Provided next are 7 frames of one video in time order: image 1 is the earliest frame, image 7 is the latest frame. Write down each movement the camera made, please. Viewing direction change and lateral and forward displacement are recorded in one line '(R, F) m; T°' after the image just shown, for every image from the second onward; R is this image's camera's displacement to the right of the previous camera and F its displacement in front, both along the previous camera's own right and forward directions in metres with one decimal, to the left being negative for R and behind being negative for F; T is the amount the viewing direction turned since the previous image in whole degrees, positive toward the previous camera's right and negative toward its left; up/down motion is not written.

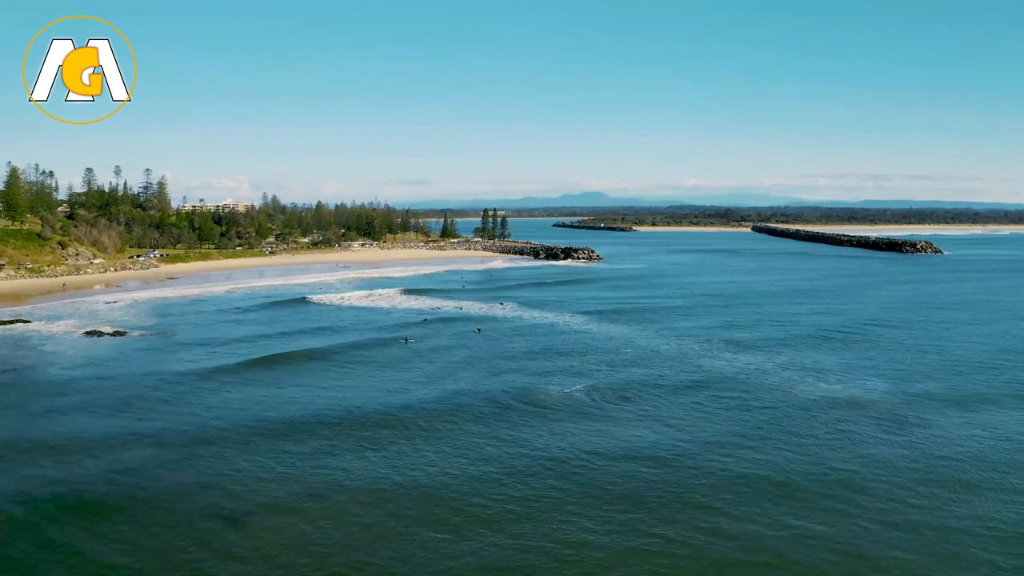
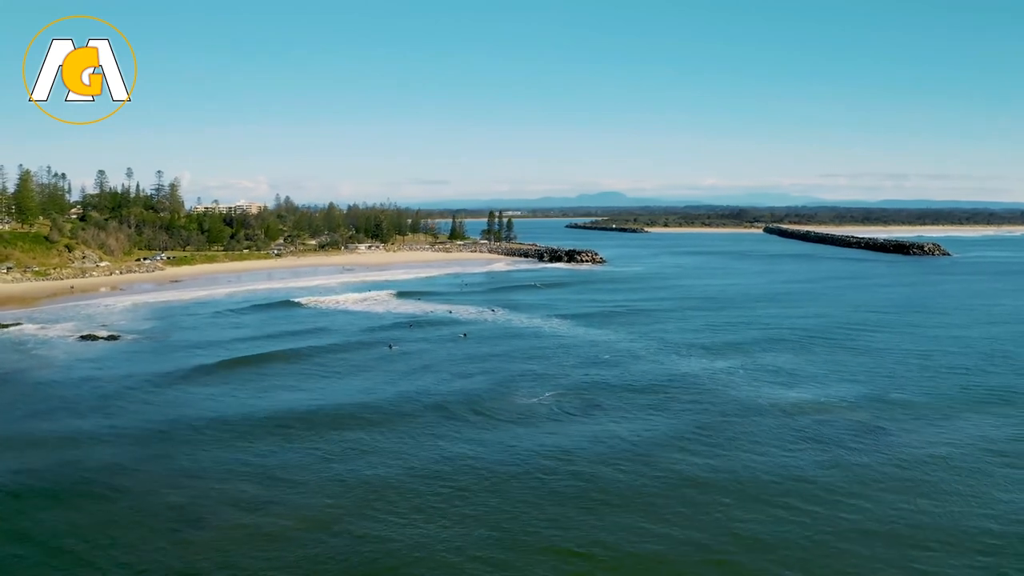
(+1.1, -0.3) m; -1°
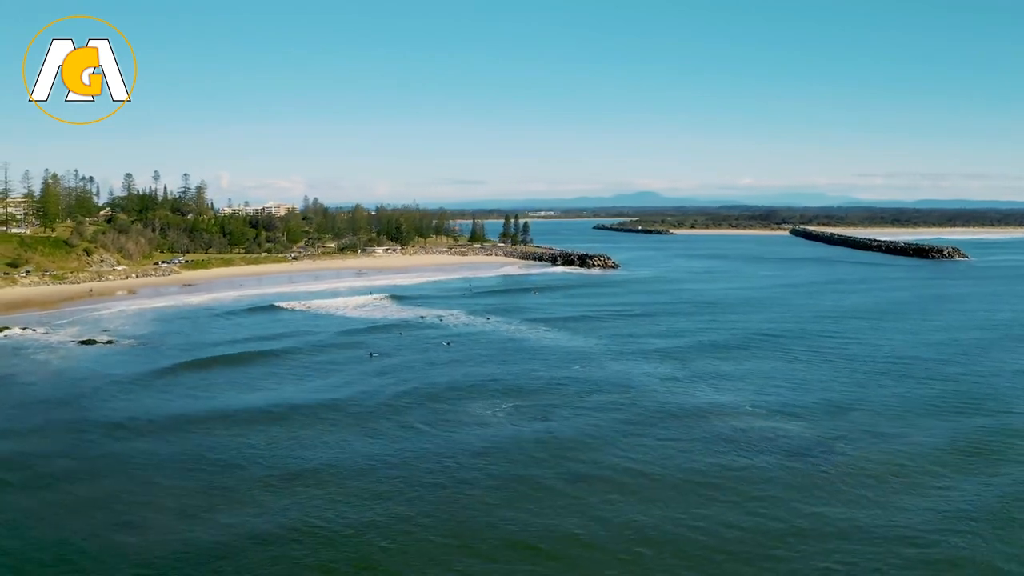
(+1.9, -0.6) m; -2°
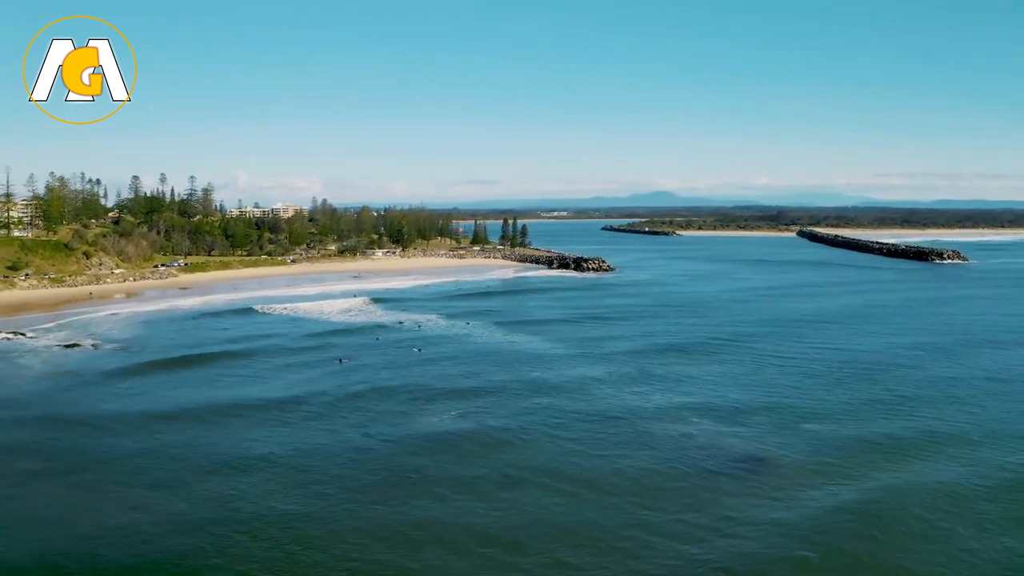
(+1.6, -0.7) m; -1°
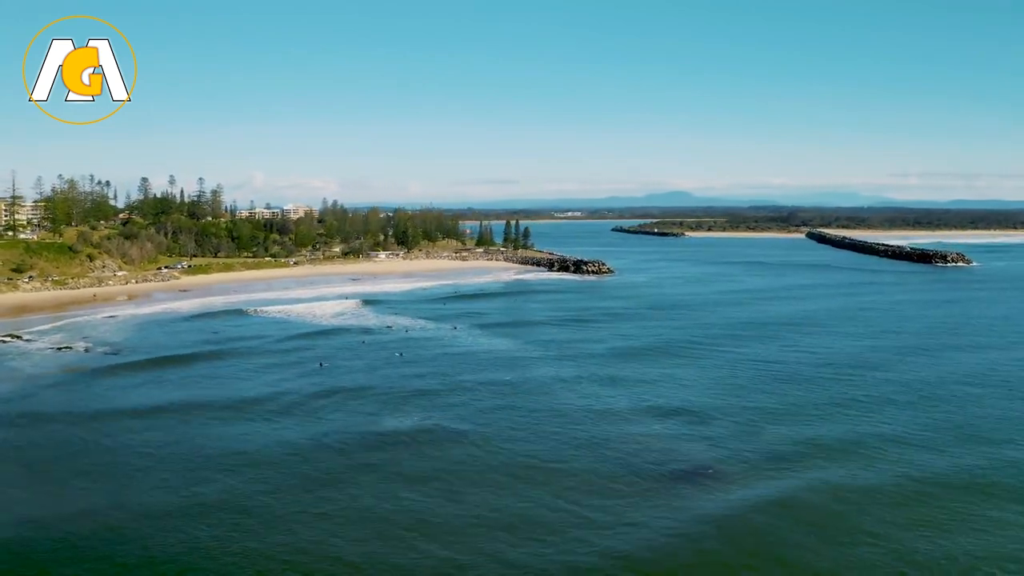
(+1.3, -0.5) m; -1°
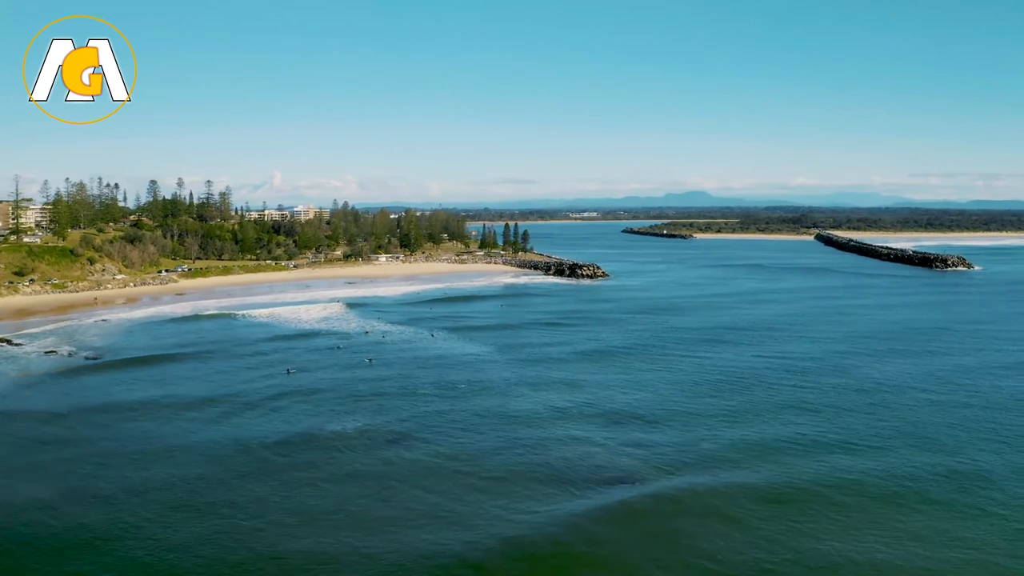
(+1.9, -0.9) m; -1°
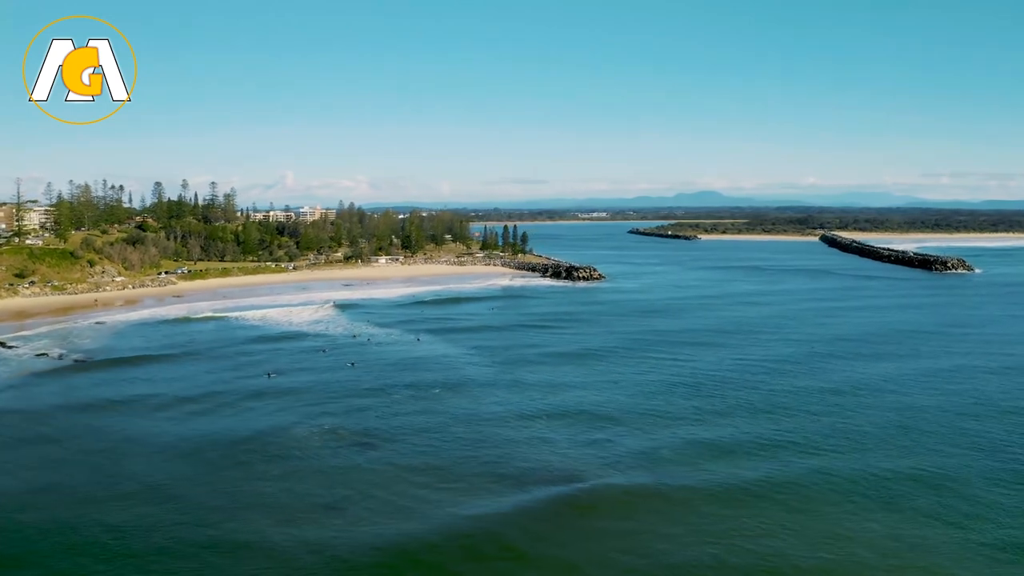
(+1.1, -0.5) m; 0°
